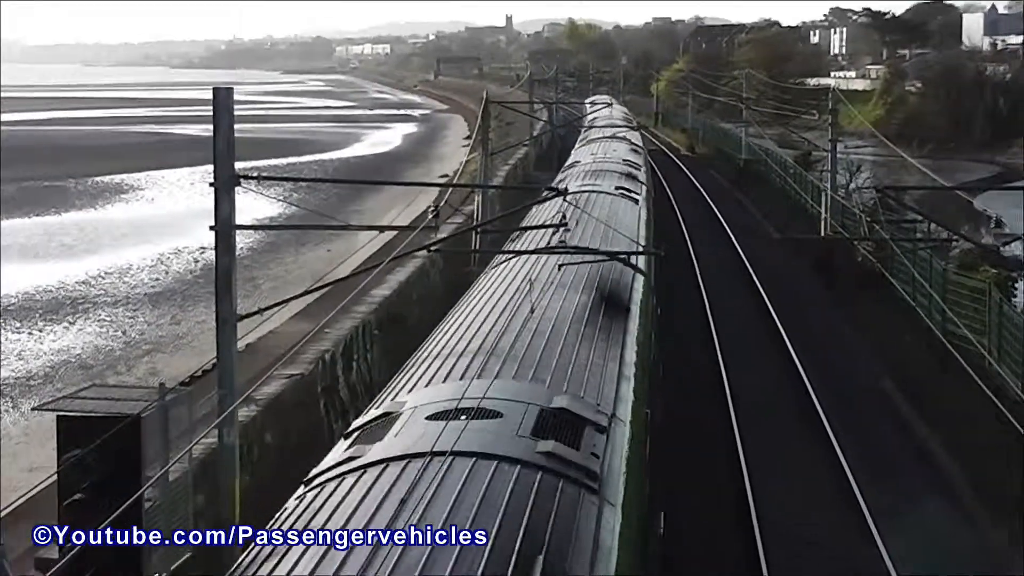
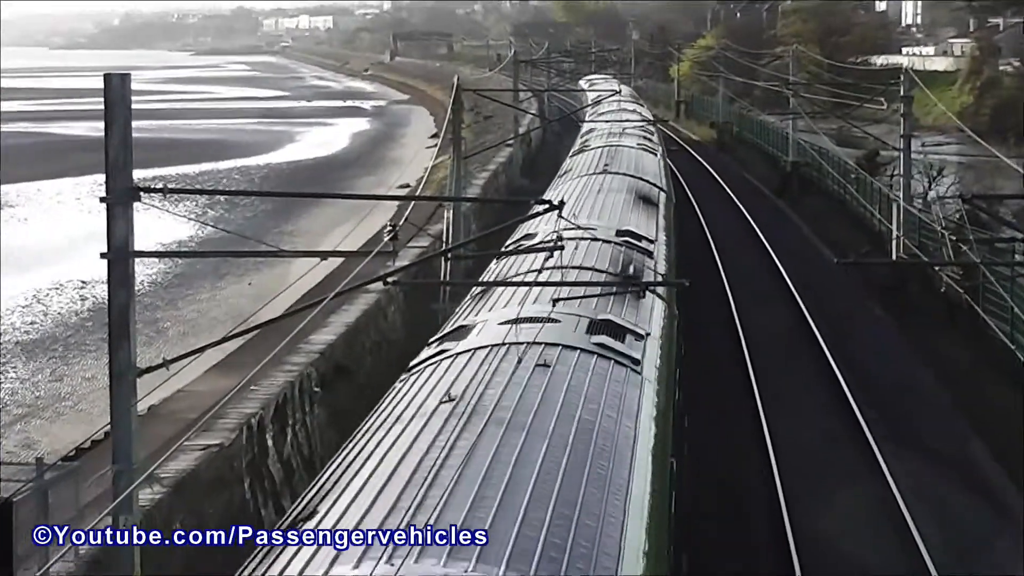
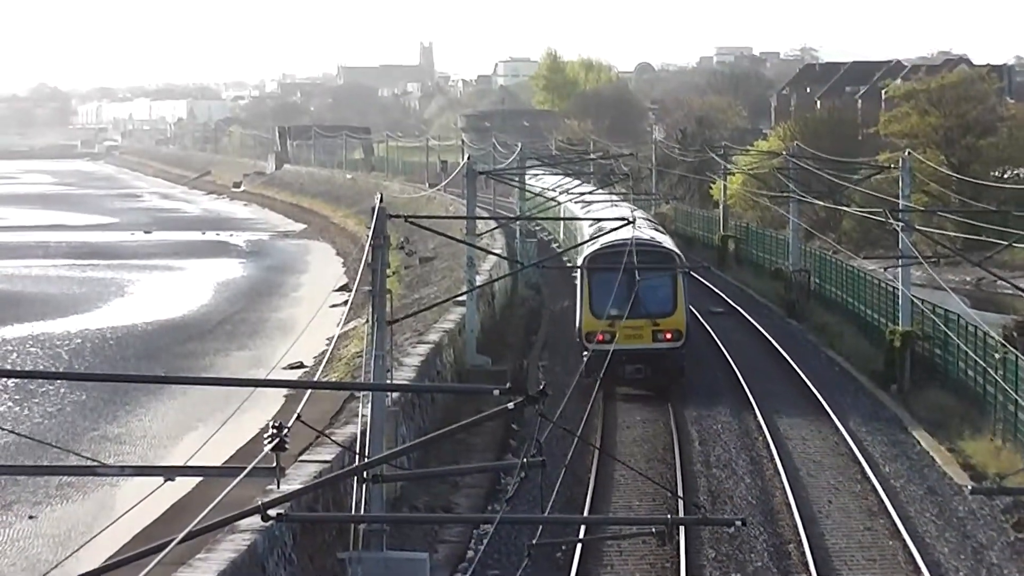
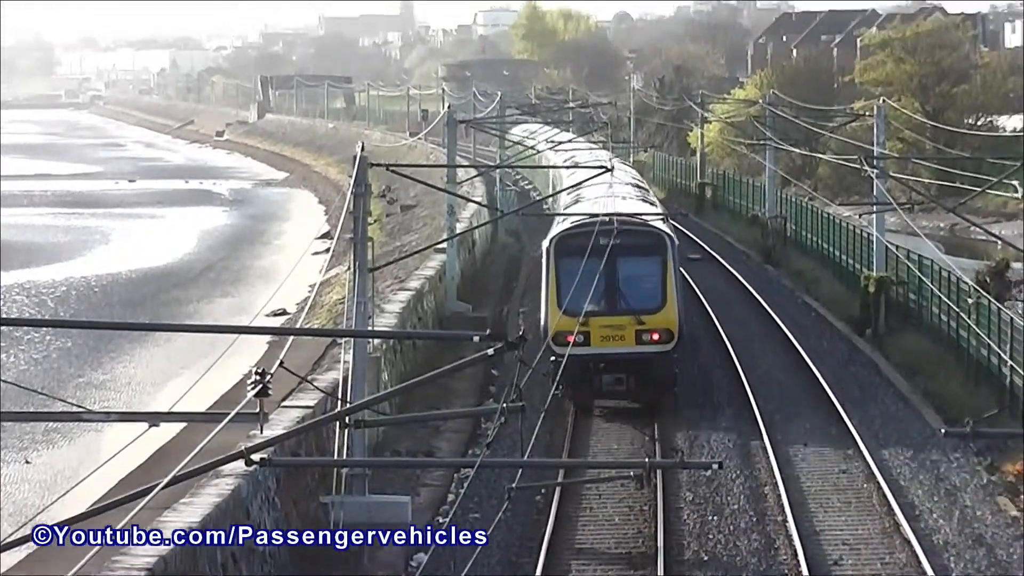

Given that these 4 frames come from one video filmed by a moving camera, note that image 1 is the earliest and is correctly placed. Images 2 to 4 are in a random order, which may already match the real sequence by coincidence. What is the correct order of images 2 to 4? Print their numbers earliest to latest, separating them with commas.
2, 4, 3
